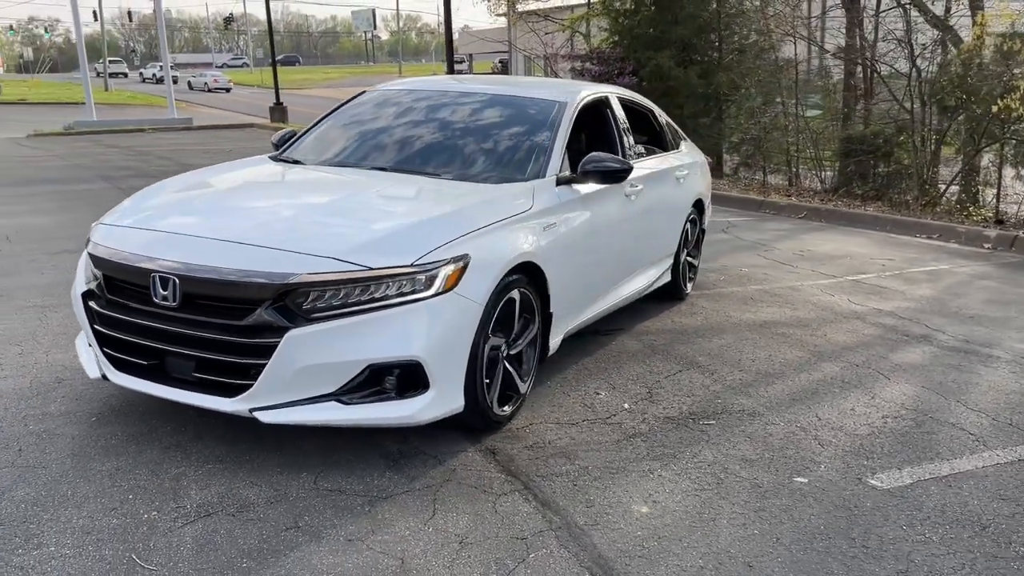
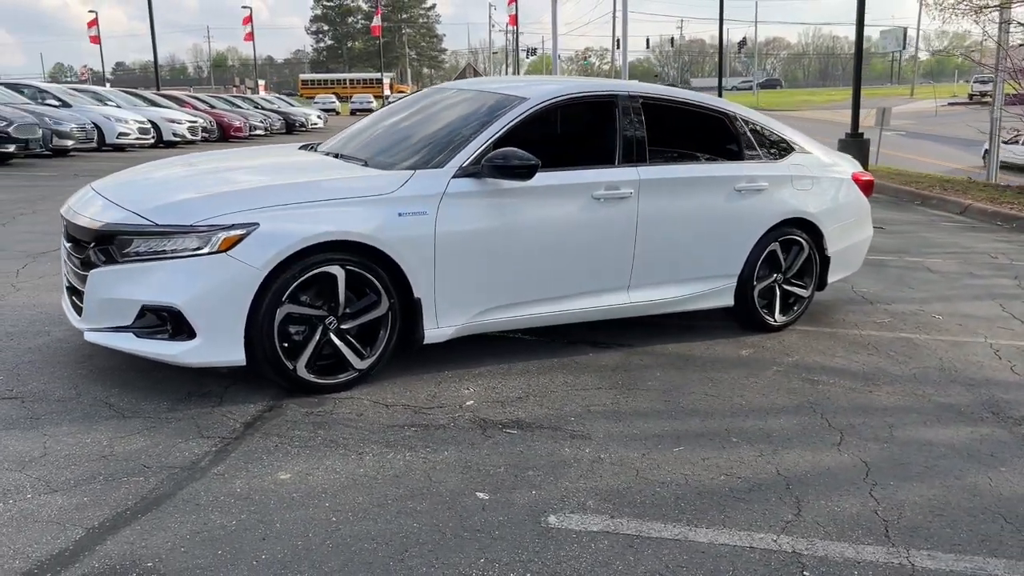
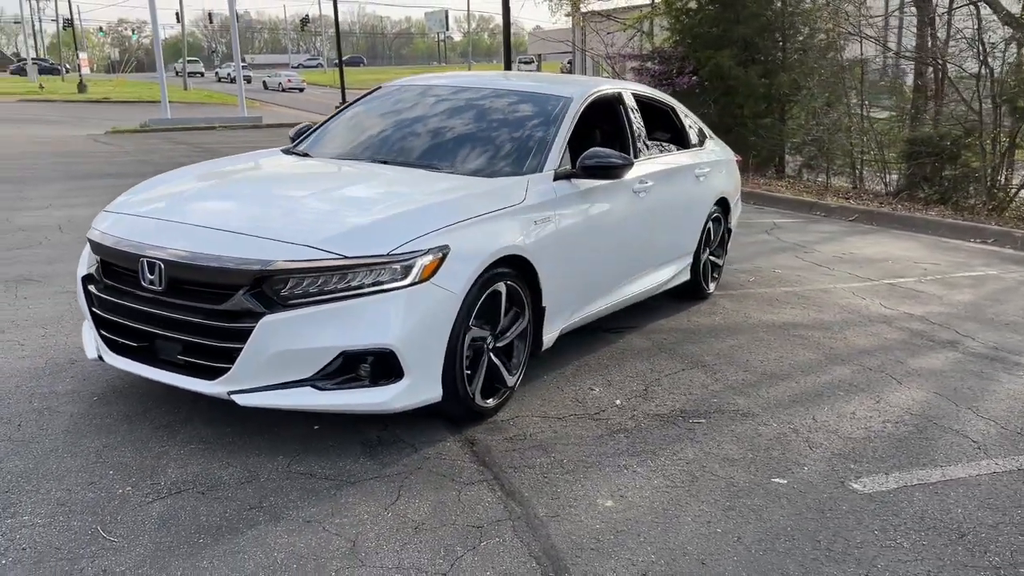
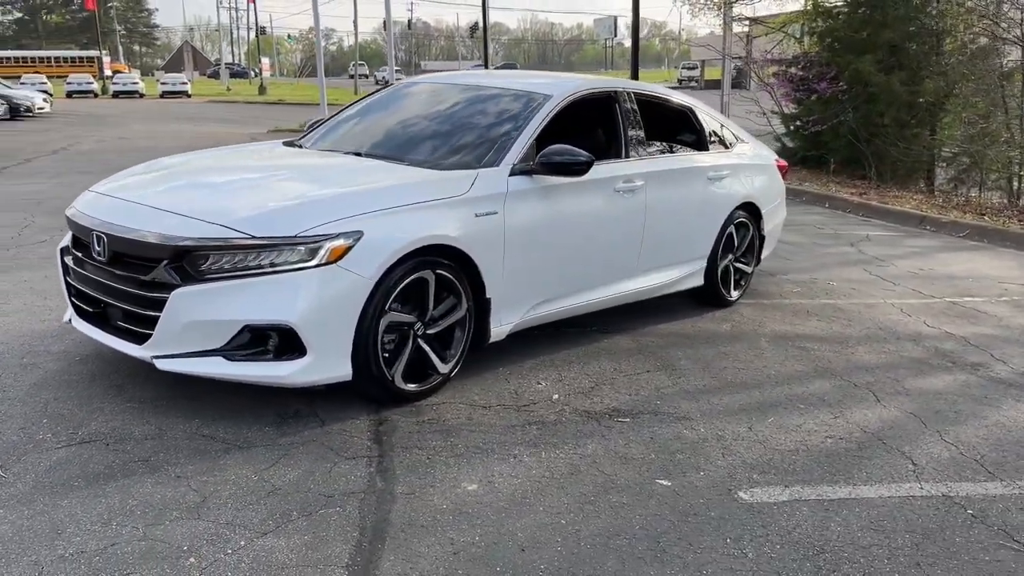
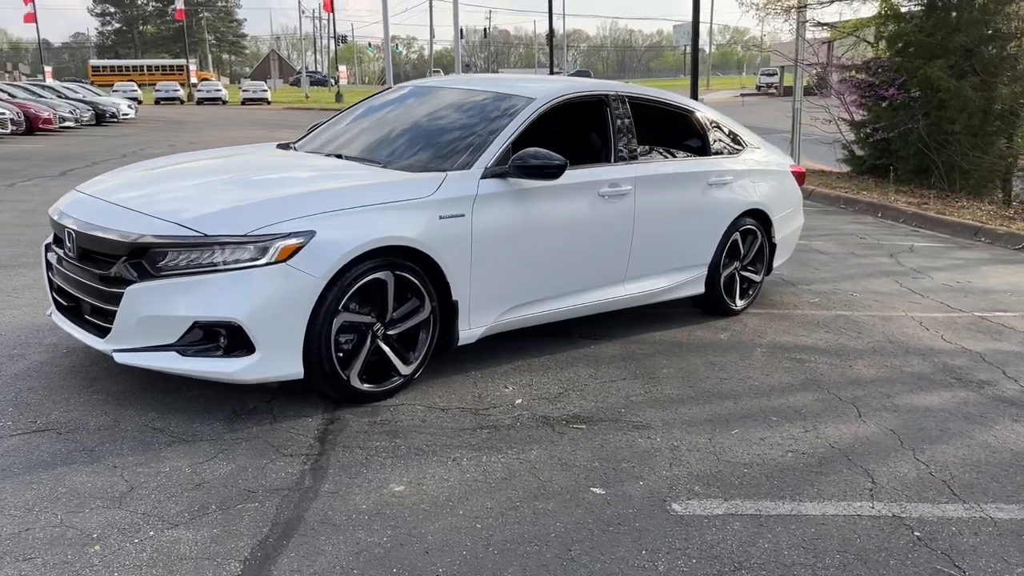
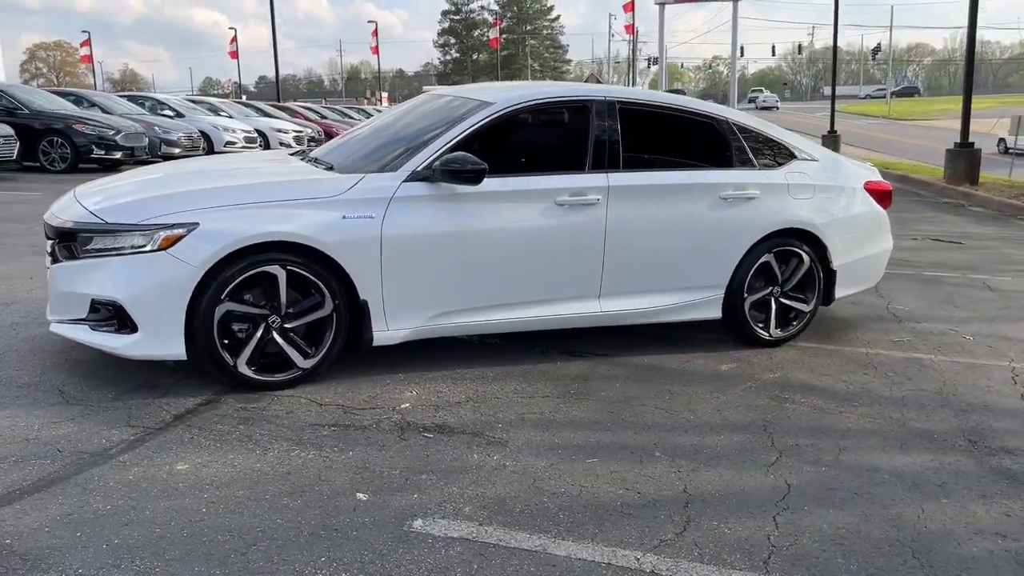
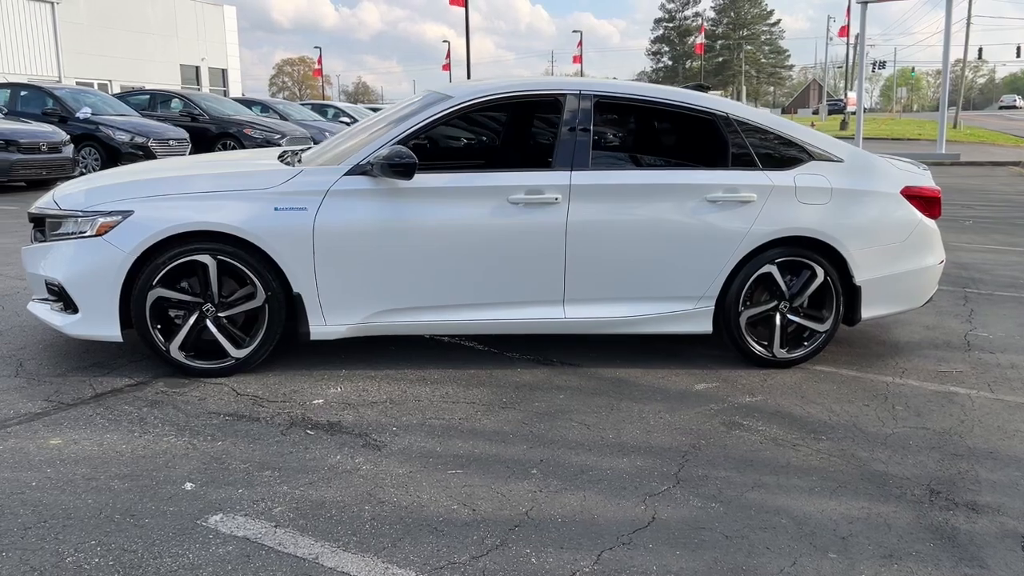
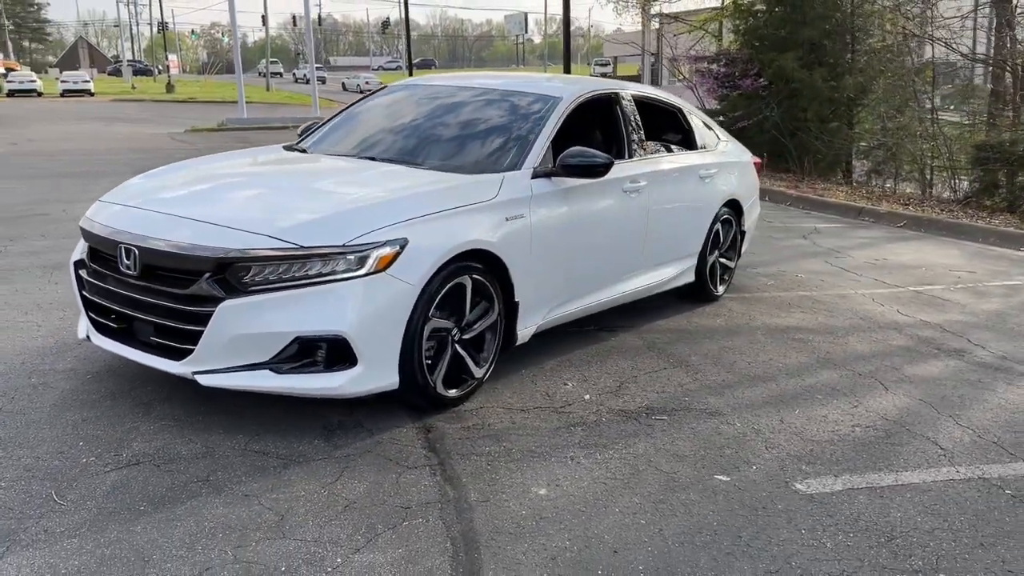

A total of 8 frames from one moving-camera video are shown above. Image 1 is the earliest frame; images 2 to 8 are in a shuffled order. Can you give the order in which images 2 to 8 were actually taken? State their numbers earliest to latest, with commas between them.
3, 8, 4, 5, 2, 6, 7
